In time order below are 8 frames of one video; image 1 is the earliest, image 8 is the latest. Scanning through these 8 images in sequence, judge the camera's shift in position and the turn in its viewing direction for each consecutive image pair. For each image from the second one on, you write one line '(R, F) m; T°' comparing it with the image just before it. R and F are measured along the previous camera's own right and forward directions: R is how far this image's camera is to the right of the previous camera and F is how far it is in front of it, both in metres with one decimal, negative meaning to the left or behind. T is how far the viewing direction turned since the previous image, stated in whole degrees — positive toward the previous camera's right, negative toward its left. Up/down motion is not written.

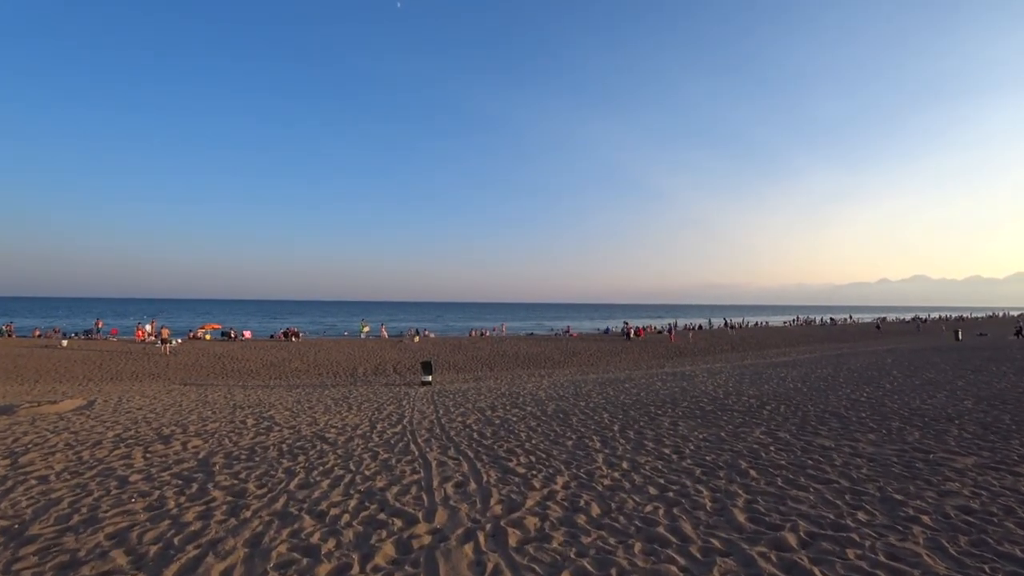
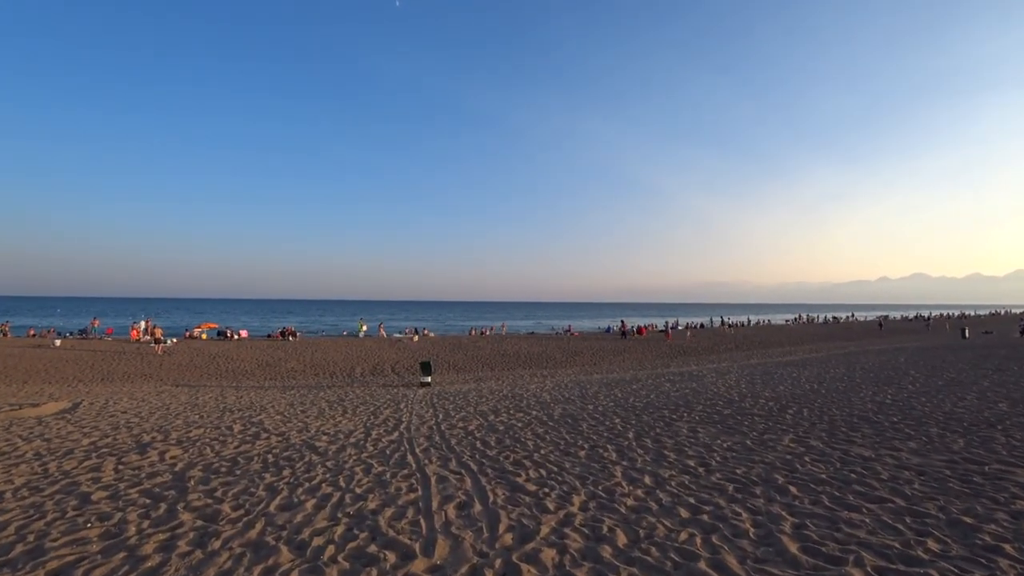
(-0.1, +0.6) m; 0°
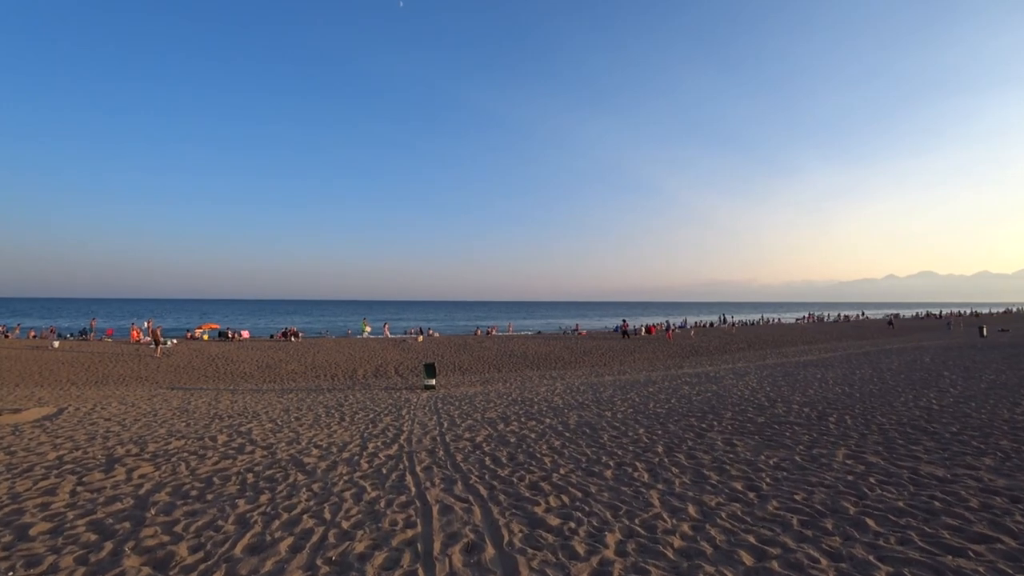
(-0.1, +0.8) m; -1°
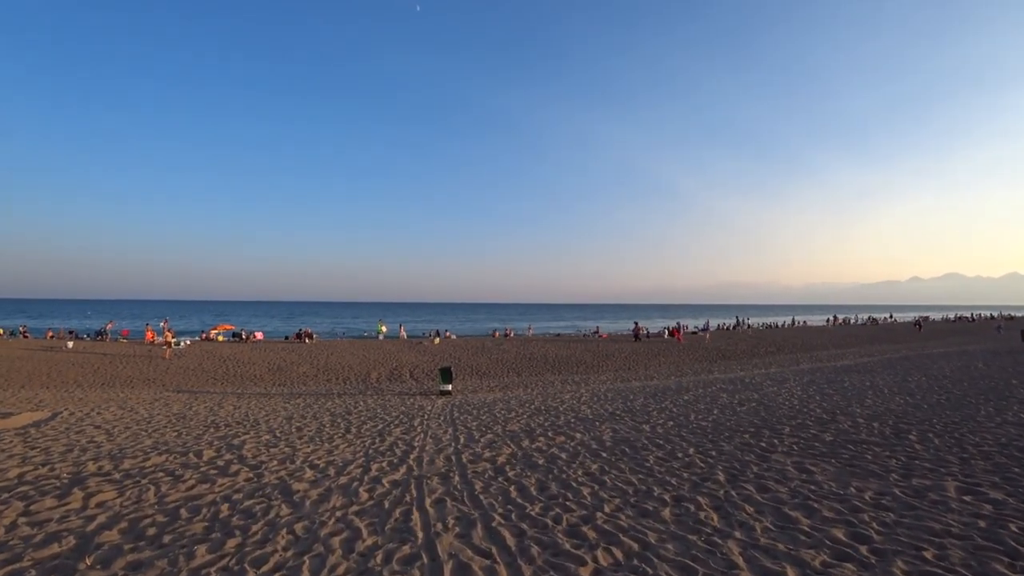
(-0.1, +1.0) m; -2°
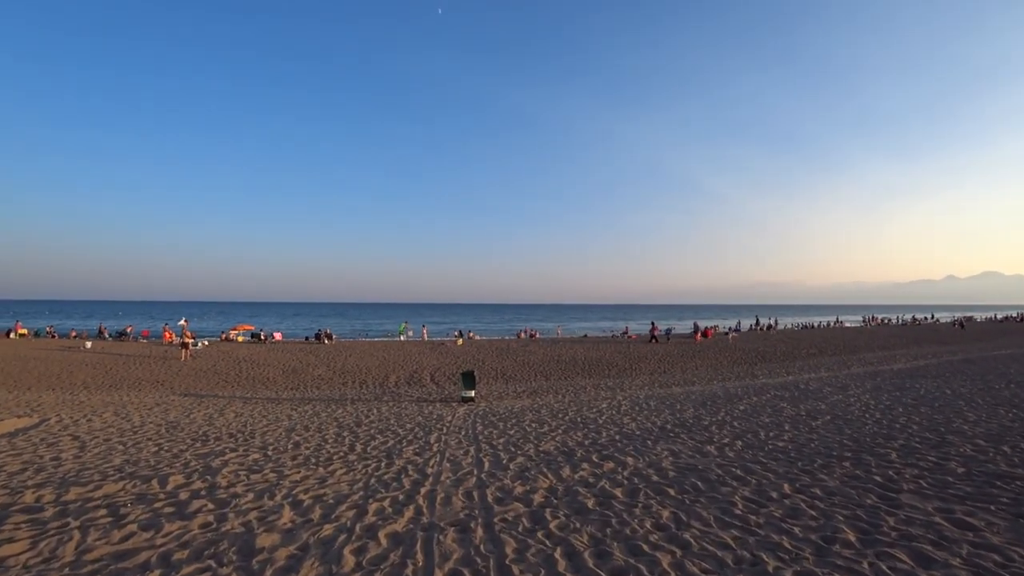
(-0.1, +1.4) m; -3°
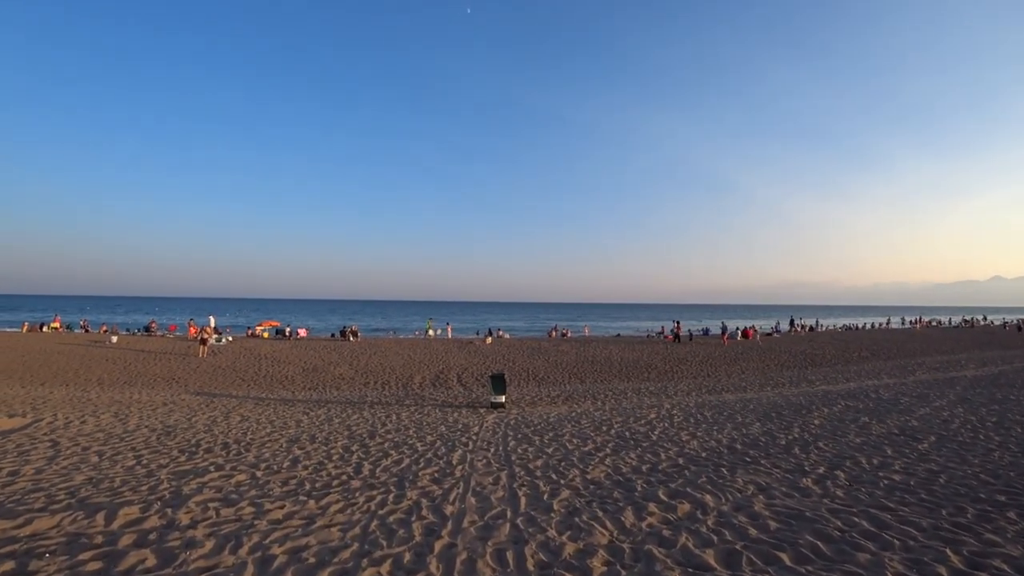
(-0.1, +1.3) m; -3°
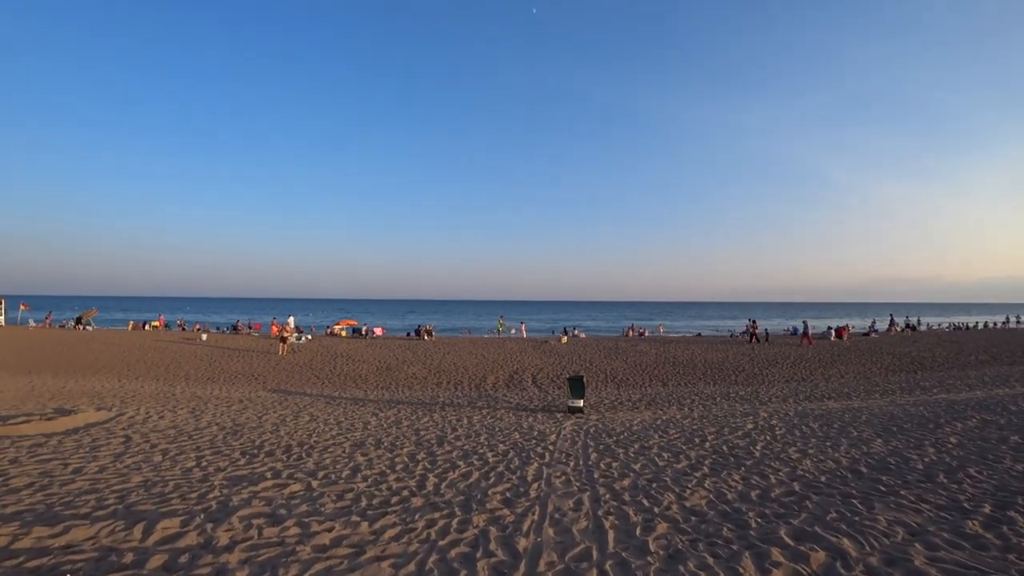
(-0.1, +0.8) m; -8°
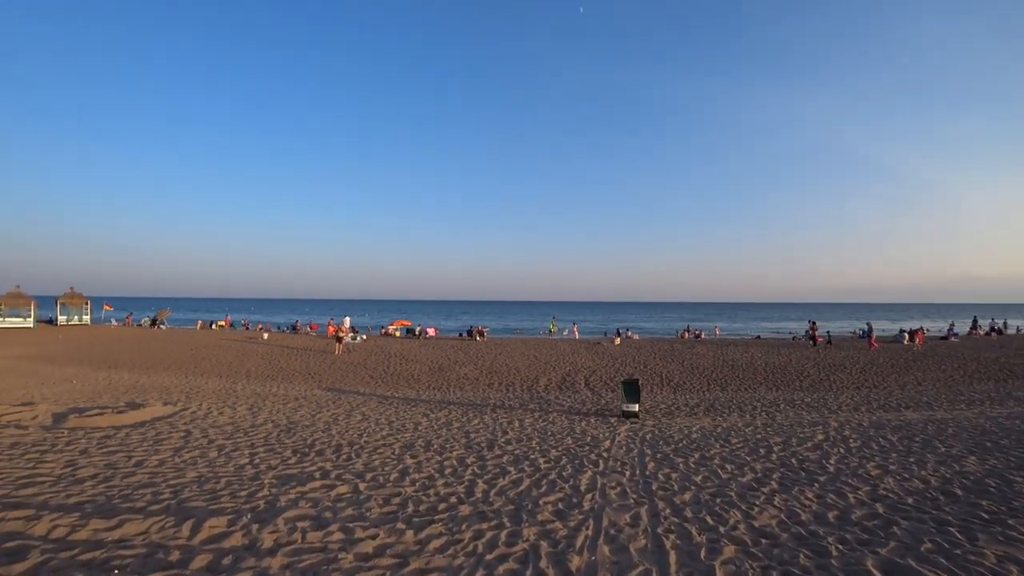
(0.0, +0.3) m; -6°
